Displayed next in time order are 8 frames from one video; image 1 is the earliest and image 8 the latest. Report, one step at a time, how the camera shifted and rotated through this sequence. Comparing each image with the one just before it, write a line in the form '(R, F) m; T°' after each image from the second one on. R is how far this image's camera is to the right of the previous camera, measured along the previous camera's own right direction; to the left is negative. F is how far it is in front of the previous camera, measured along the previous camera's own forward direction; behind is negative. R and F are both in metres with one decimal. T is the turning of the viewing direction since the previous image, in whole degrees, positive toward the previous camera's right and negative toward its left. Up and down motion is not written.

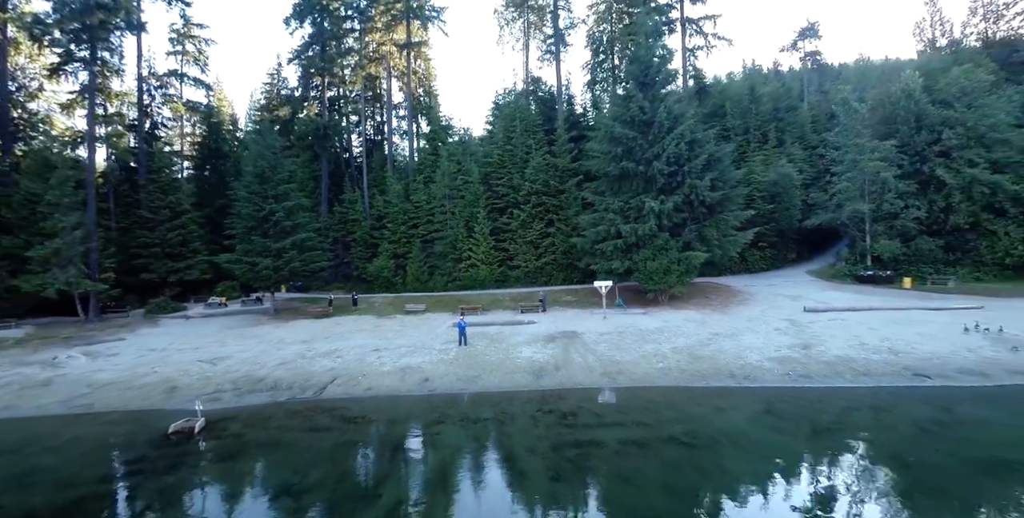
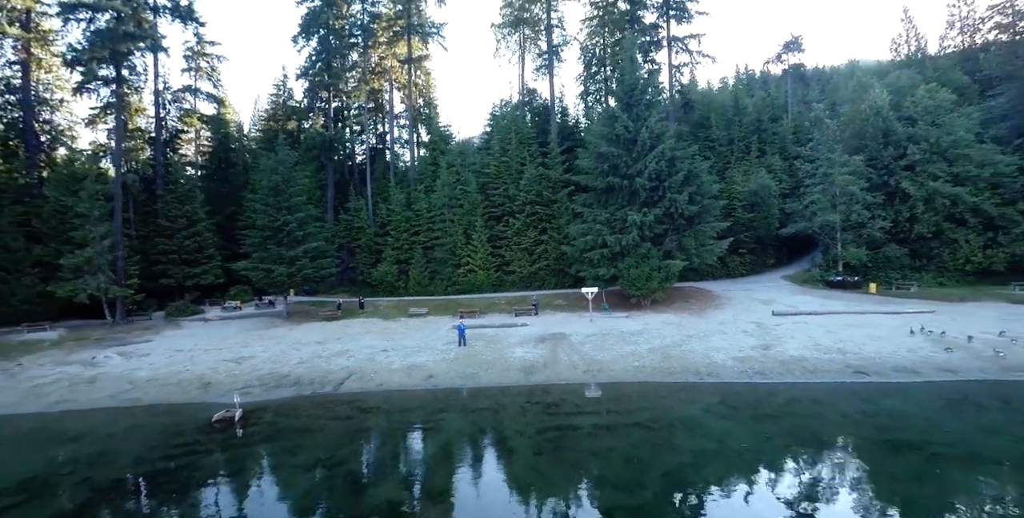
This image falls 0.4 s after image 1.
(+0.2, -1.7) m; 0°
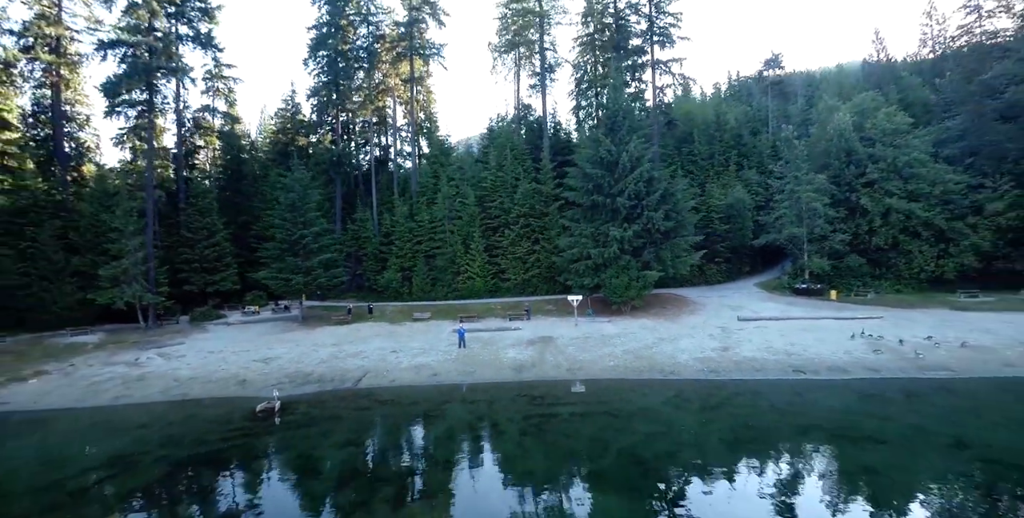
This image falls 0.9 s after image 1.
(+0.2, -2.4) m; 0°
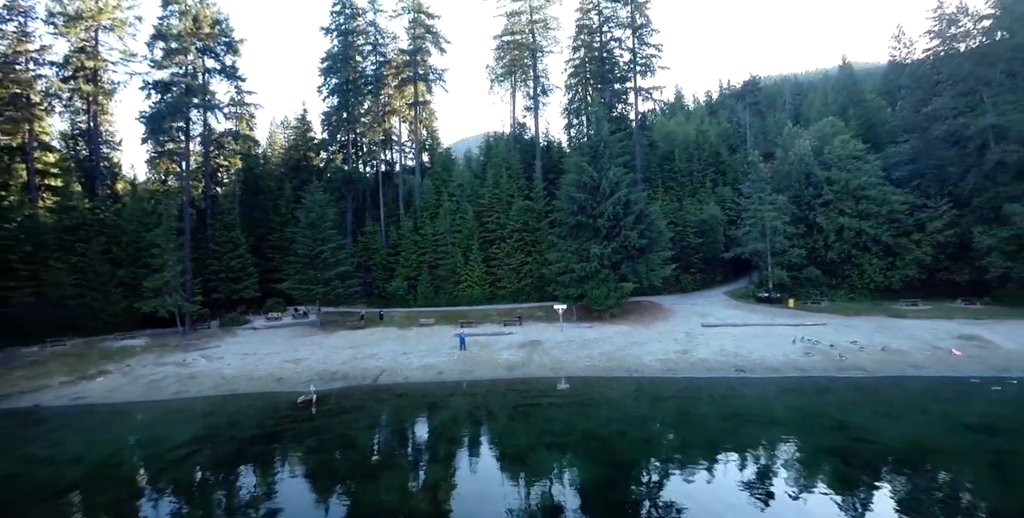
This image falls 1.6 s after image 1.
(+0.3, -3.3) m; 0°
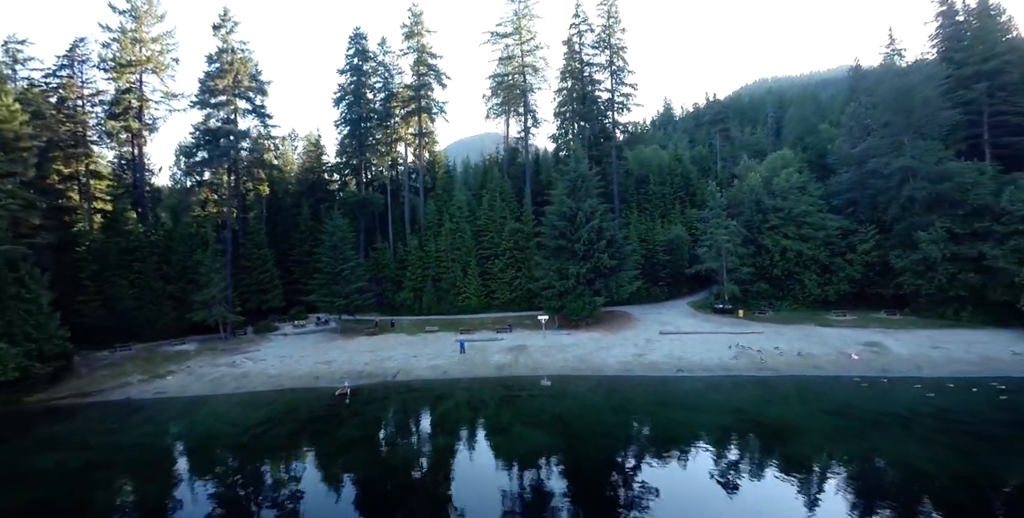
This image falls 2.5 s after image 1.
(+0.4, -5.1) m; 0°
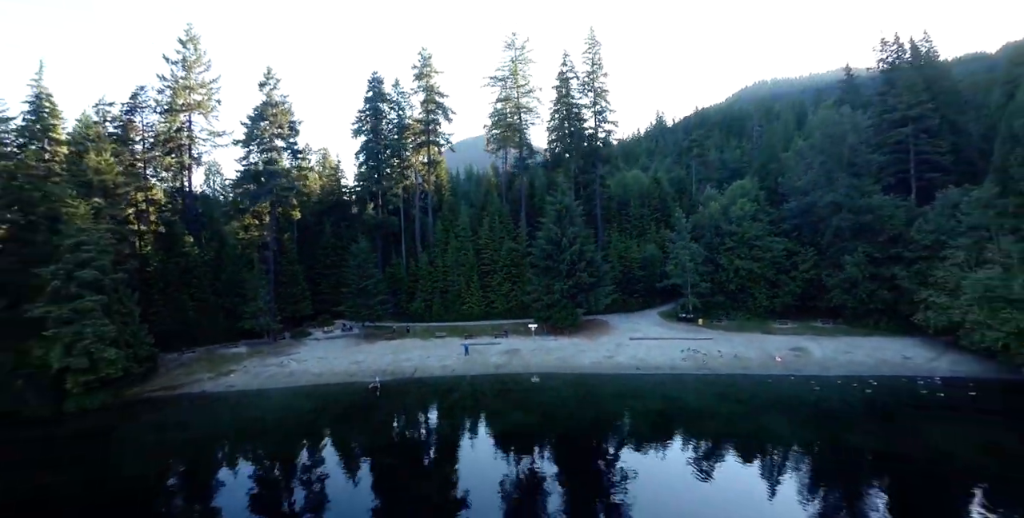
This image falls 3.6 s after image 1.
(+0.5, -6.5) m; 0°
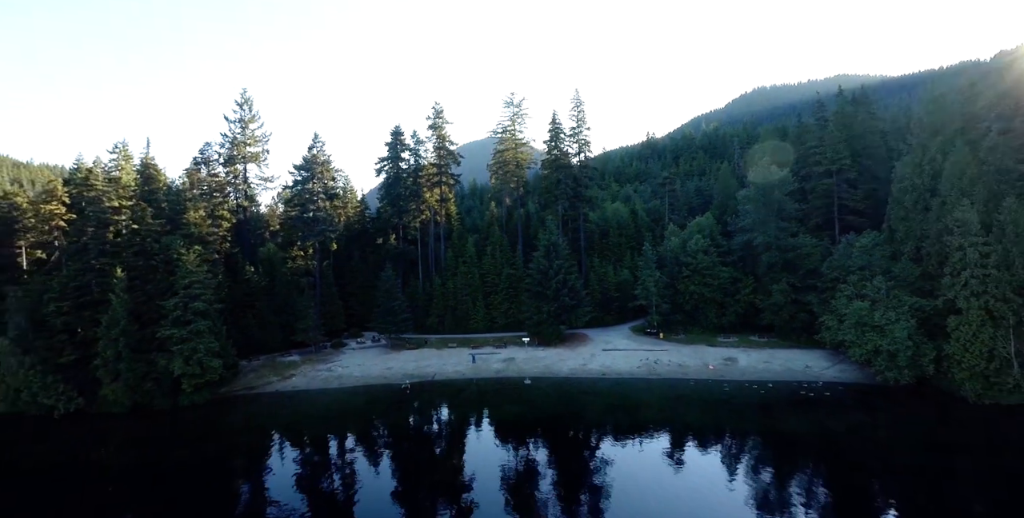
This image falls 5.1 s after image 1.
(+0.5, -9.8) m; 0°
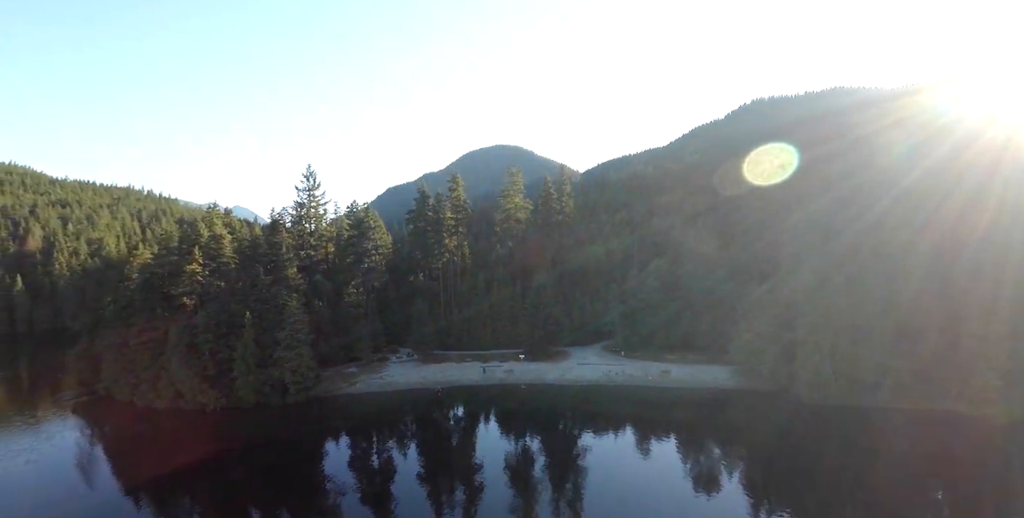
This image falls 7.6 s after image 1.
(+0.6, -17.7) m; -1°
